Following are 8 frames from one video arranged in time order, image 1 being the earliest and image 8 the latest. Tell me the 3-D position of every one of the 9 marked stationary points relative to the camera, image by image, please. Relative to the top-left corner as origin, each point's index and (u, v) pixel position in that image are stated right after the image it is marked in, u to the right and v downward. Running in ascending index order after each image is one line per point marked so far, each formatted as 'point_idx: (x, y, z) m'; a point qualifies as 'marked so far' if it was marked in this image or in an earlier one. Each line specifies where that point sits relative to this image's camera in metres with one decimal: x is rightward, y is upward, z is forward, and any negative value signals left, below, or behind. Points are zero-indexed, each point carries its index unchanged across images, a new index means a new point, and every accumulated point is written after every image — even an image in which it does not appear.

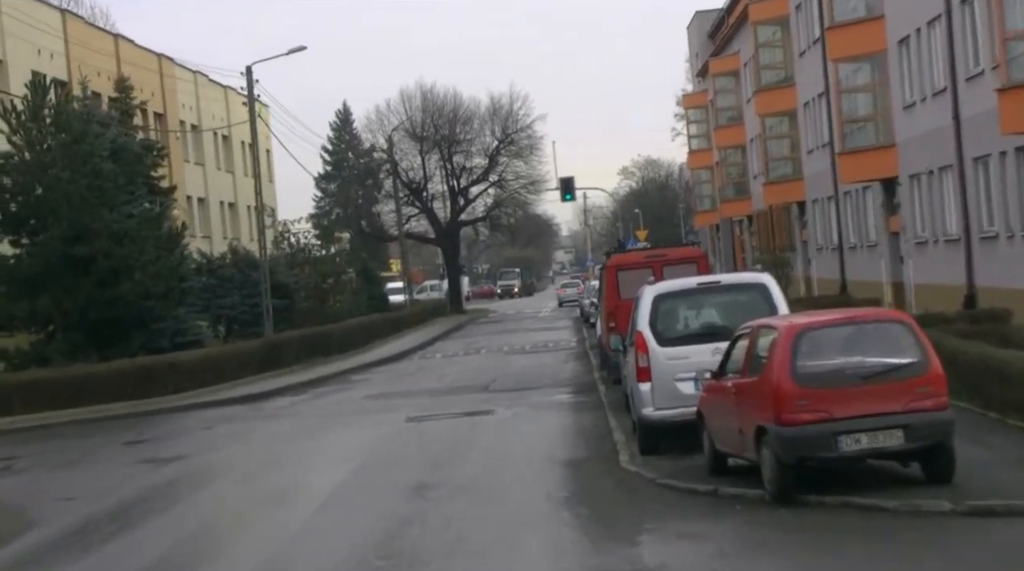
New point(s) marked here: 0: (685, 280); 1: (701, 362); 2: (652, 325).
0: (+1.9, +0.1, +14.4) m
1: (+2.0, -0.8, +14.0) m
2: (+1.5, -0.4, +14.2) m
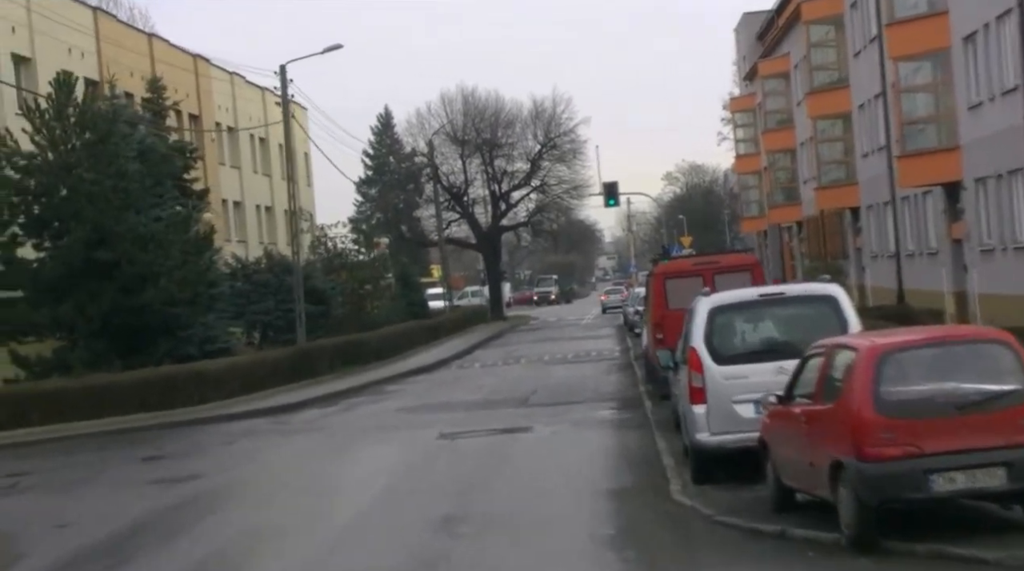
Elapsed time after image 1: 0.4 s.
0: (+2.3, -0.1, +13.0) m
1: (+2.3, -0.9, +12.5) m
2: (+1.9, -0.5, +12.8) m
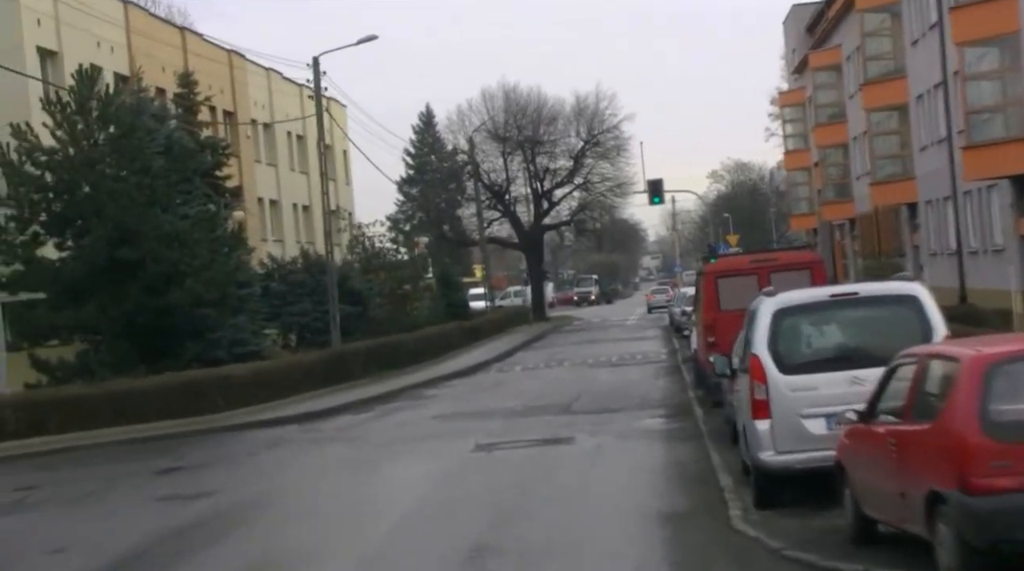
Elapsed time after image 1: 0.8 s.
0: (+2.6, 0.0, +11.5) m
1: (+2.7, -0.9, +11.0) m
2: (+2.2, -0.5, +11.3) m
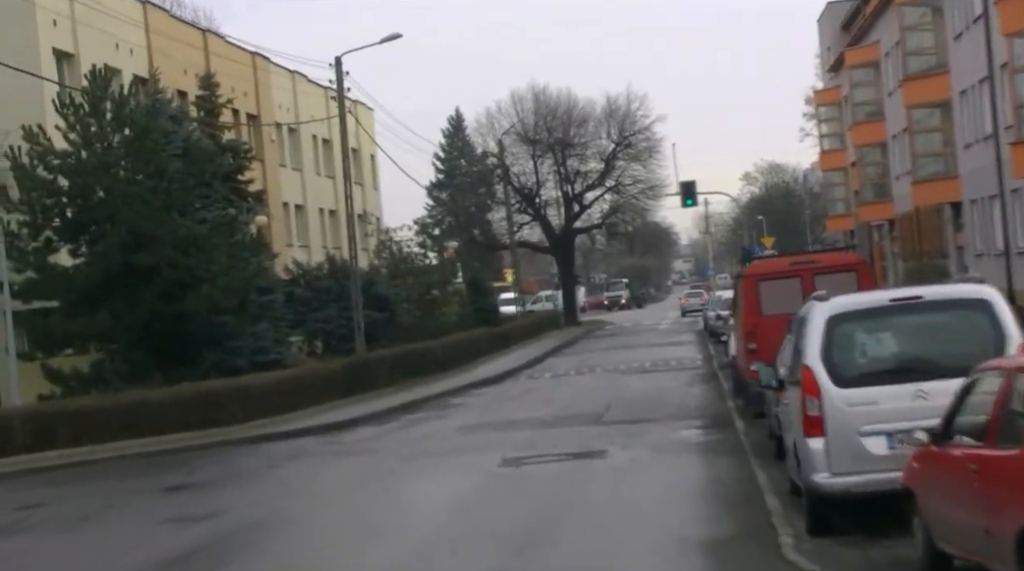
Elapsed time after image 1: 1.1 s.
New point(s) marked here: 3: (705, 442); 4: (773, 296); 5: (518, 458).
0: (+2.8, -0.1, +10.3) m
1: (+2.8, -0.9, +9.9) m
2: (+2.4, -0.5, +10.1) m
3: (+2.6, -2.1, +17.7) m
4: (+3.7, -0.2, +19.0) m
5: (+0.1, -2.3, +18.2) m
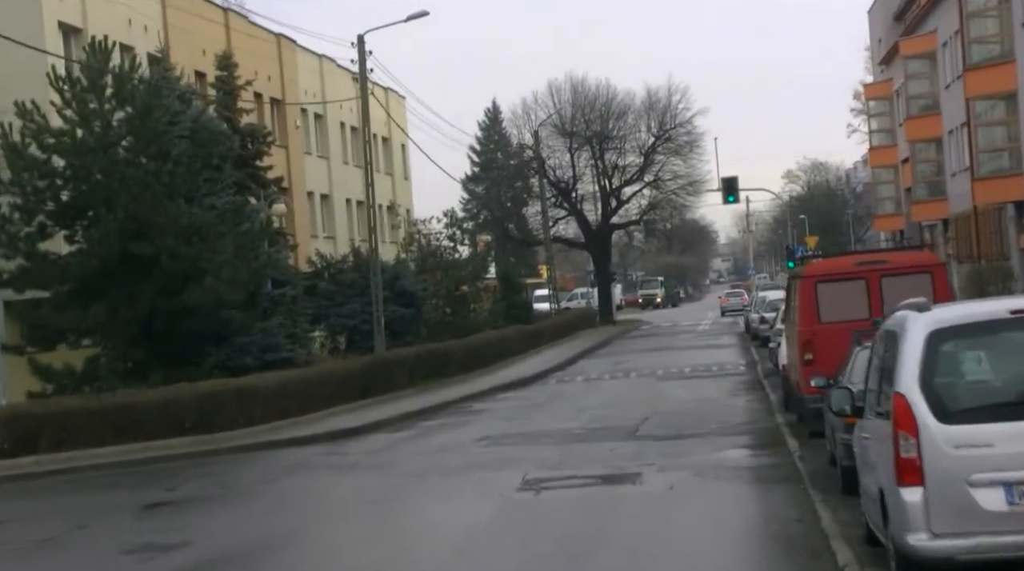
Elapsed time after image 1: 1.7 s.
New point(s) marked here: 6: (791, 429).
0: (+2.9, -0.1, +8.1) m
1: (+2.9, -1.0, +7.7) m
2: (+2.4, -0.6, +7.9) m
3: (+2.8, -2.1, +15.5) m
4: (+4.0, -0.2, +16.7) m
5: (+0.4, -2.3, +16.0) m
6: (+3.8, -2.0, +18.4) m
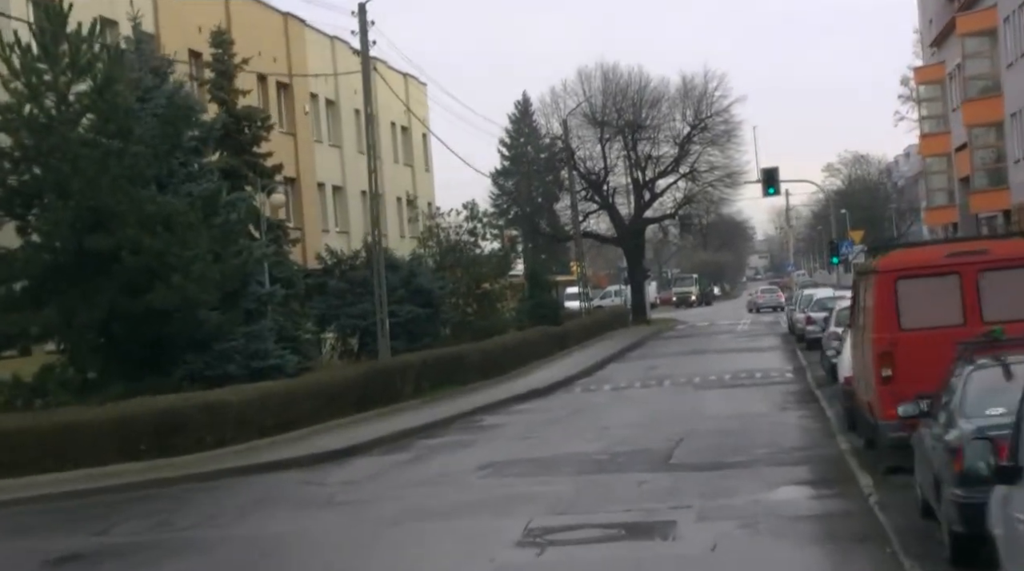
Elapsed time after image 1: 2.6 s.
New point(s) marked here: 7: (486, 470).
0: (+2.6, -0.1, +4.7) m
1: (+2.7, -1.0, +4.3) m
2: (+2.2, -0.6, +4.6) m
3: (+2.8, -2.1, +12.1) m
4: (+4.0, -0.2, +13.3) m
5: (+0.4, -2.3, +12.7) m
6: (+3.9, -1.9, +15.0) m
7: (-0.4, -2.4, +17.2) m
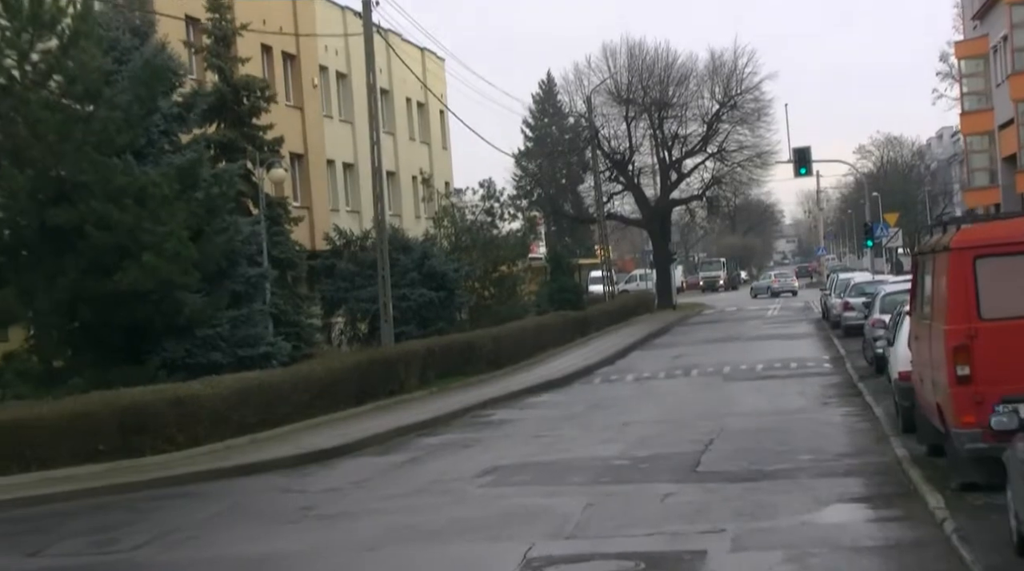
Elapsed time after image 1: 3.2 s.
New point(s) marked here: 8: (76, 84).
0: (+2.5, 0.0, +2.5) m
1: (+2.5, -0.9, +2.0) m
2: (+2.0, -0.5, +2.3) m
3: (+2.8, -1.9, +9.9) m
4: (+4.0, 0.0, +11.0) m
5: (+0.3, -2.1, +10.5) m
6: (+3.9, -1.7, +12.7) m
7: (-0.3, -2.1, +15.0) m
8: (-6.2, +2.9, +19.2) m
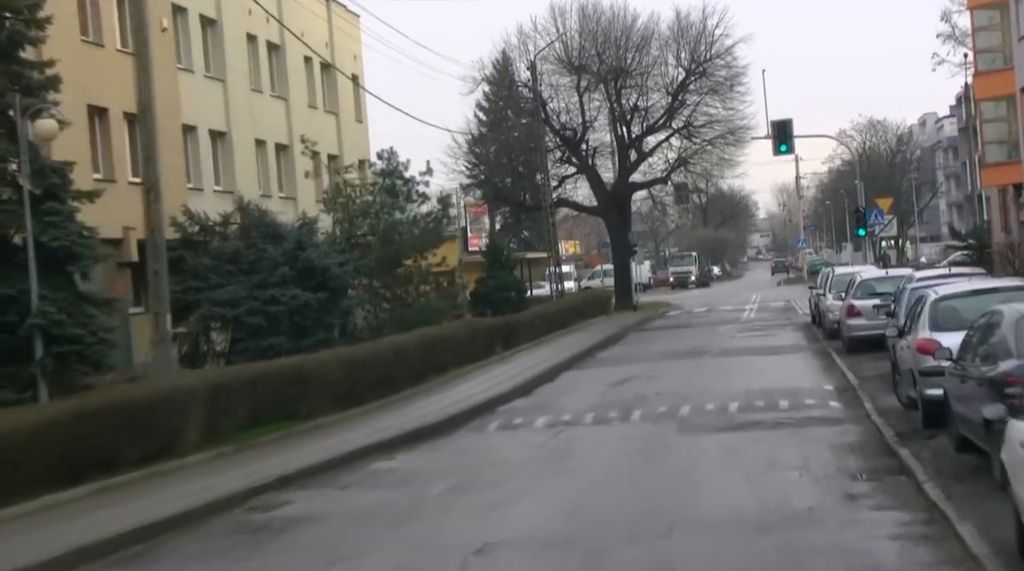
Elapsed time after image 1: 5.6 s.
0: (+1.0, -0.1, -6.5) m
1: (+1.0, -0.9, -6.9) m
2: (+0.5, -0.5, -6.6) m
3: (+1.1, -1.9, +1.0) m
4: (+2.3, 0.0, +2.1) m
5: (-1.3, -2.2, +1.5) m
6: (+2.2, -1.8, +3.8) m
7: (-2.1, -2.2, +6.0) m
8: (-8.1, +2.8, +10.0) m
